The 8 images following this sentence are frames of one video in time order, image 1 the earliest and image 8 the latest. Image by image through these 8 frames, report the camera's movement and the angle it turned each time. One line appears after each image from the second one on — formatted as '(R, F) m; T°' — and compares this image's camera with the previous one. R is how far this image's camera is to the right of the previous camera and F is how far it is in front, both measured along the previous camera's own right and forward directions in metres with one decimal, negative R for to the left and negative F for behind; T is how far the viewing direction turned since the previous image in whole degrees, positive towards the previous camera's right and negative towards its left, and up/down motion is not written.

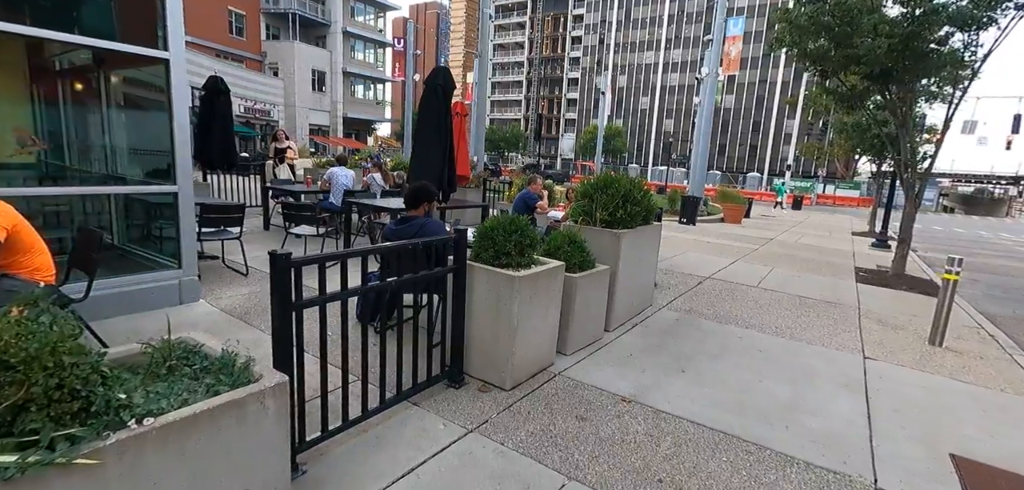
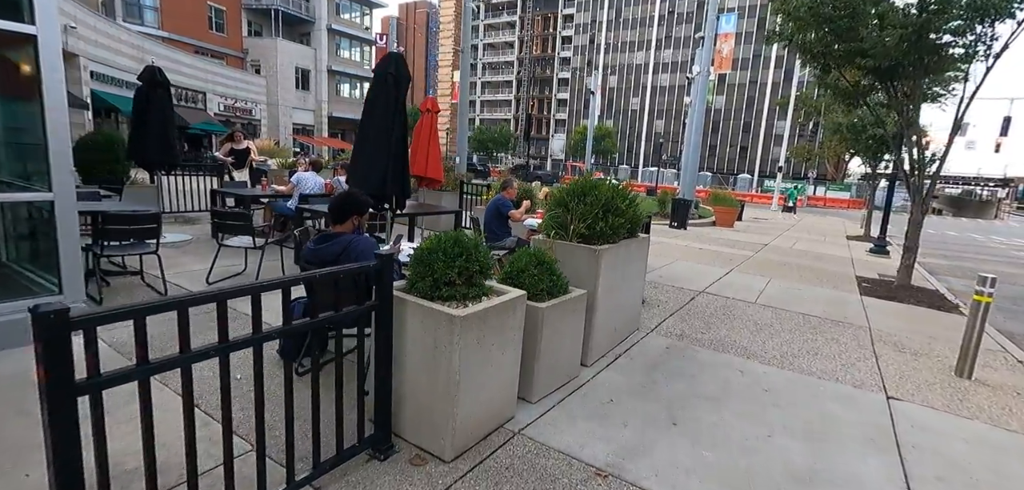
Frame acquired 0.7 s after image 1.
(+0.3, +0.7) m; +1°
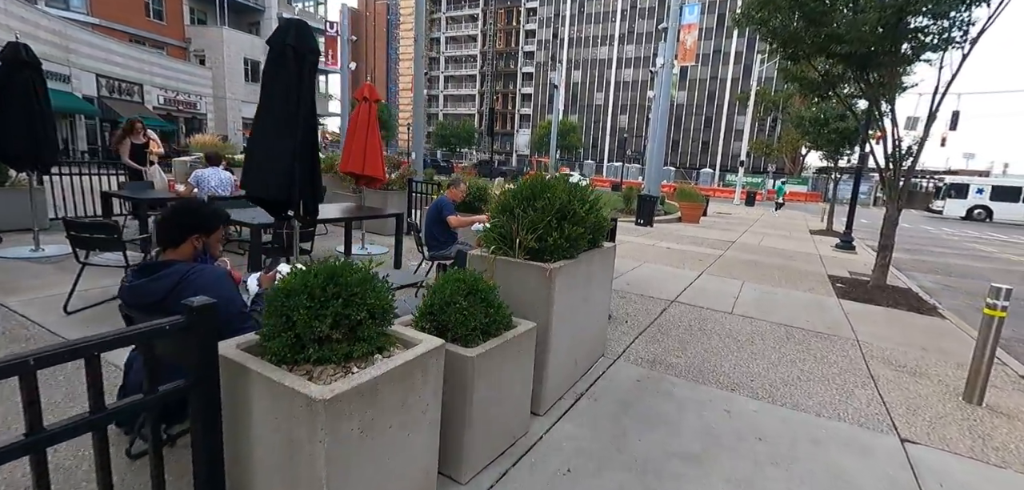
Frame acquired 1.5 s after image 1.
(+0.2, +0.8) m; +4°
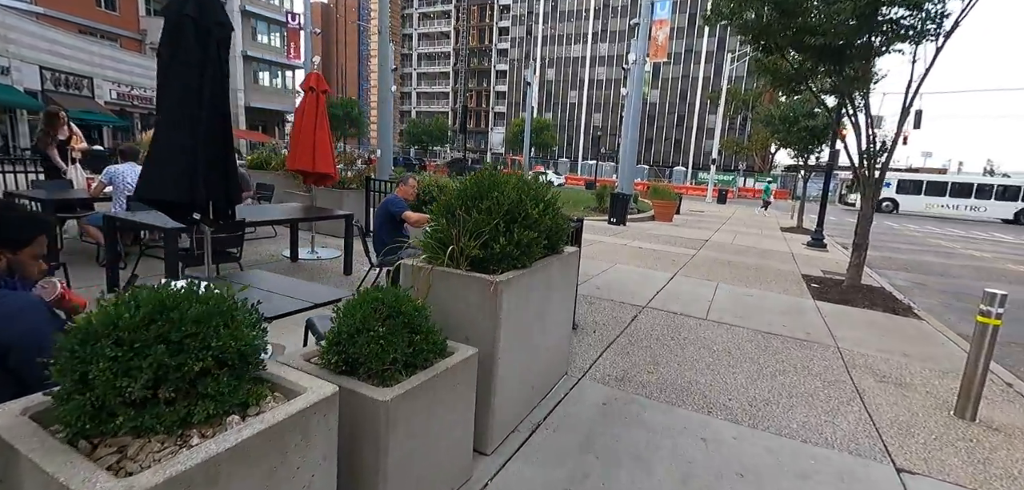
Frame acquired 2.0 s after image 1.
(+0.2, +0.5) m; +3°
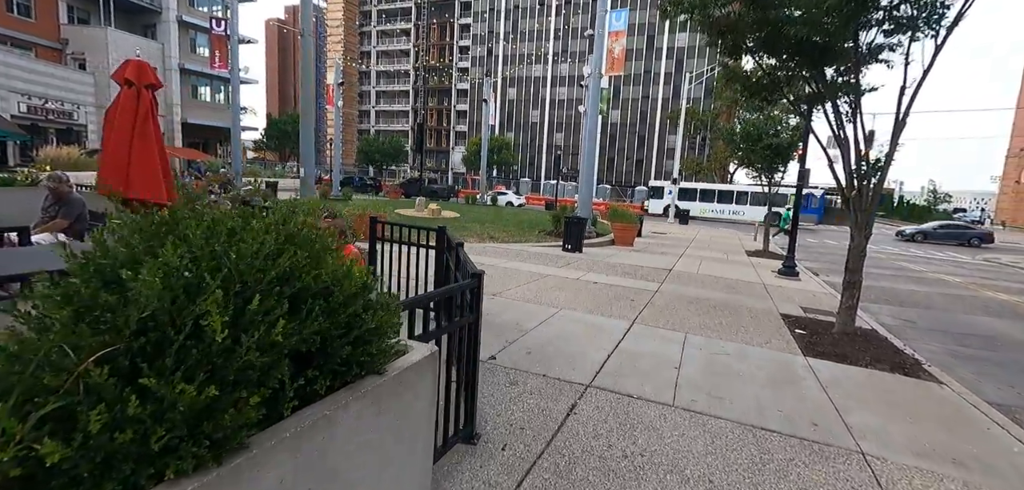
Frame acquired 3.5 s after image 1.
(+0.6, +1.6) m; +4°
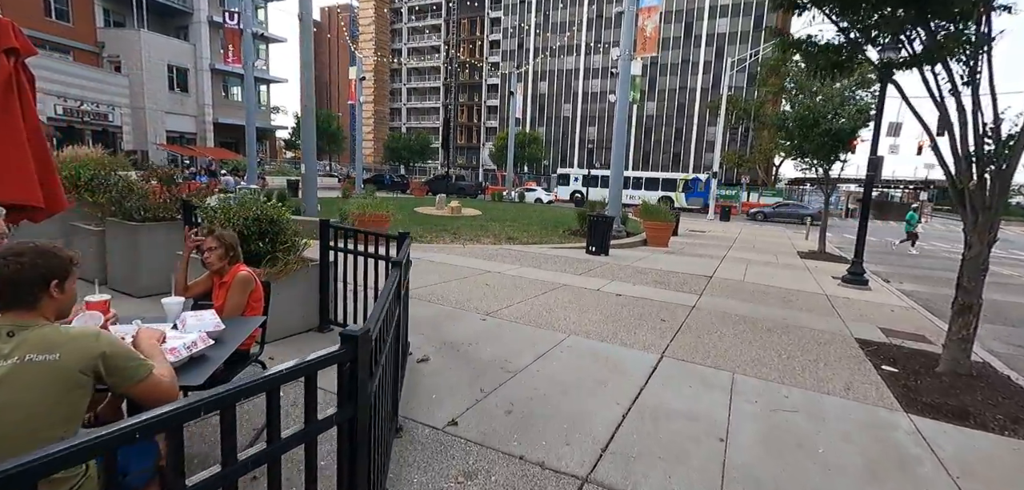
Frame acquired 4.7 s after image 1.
(+0.4, +1.4) m; -4°
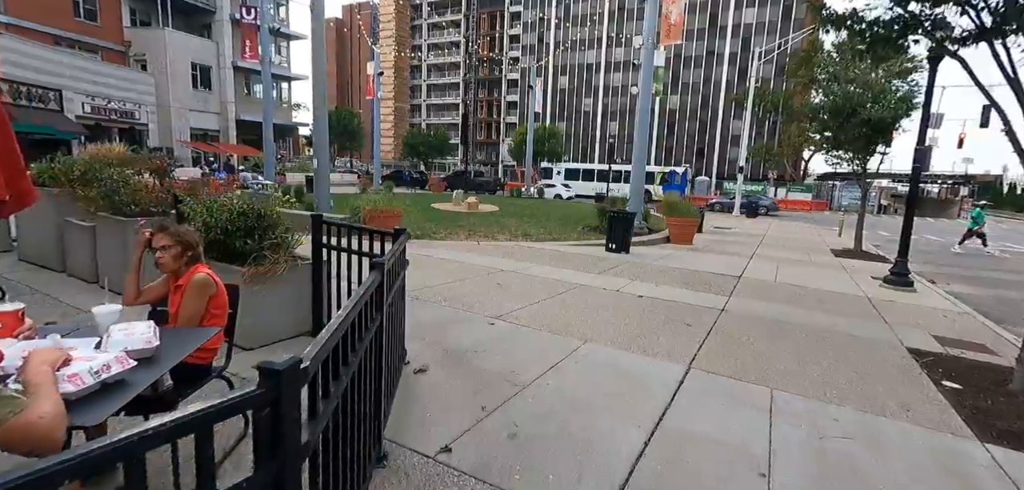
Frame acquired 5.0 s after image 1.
(+0.1, +0.4) m; -2°
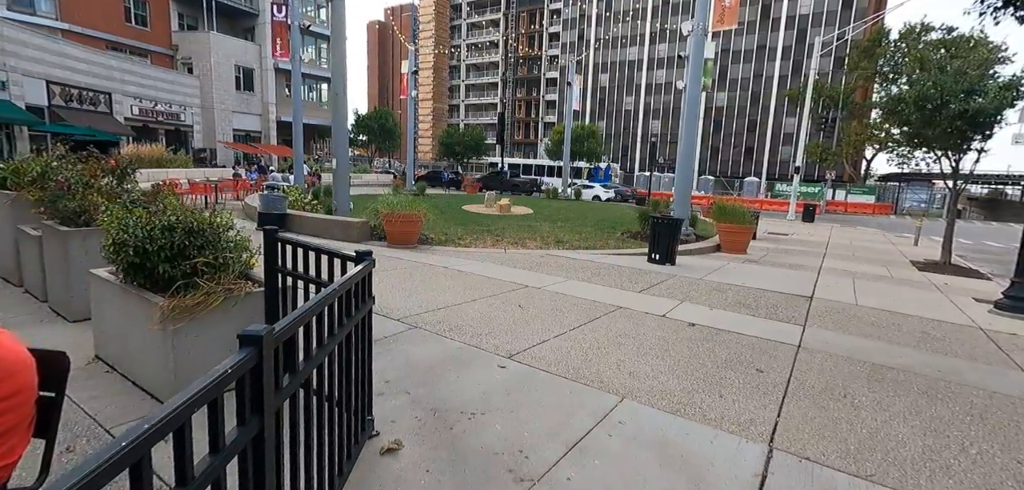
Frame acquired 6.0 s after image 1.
(+0.2, +1.1) m; -5°
